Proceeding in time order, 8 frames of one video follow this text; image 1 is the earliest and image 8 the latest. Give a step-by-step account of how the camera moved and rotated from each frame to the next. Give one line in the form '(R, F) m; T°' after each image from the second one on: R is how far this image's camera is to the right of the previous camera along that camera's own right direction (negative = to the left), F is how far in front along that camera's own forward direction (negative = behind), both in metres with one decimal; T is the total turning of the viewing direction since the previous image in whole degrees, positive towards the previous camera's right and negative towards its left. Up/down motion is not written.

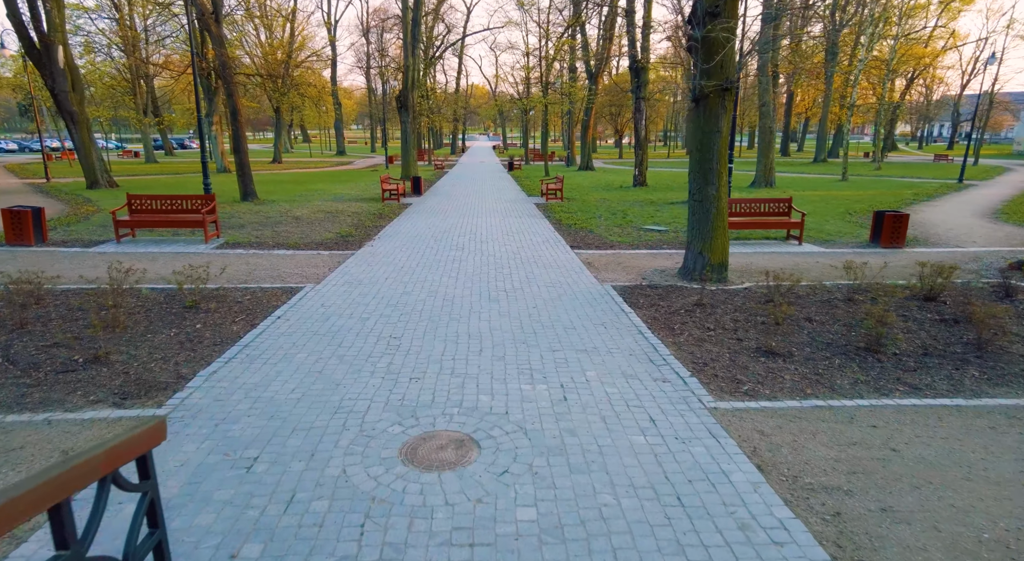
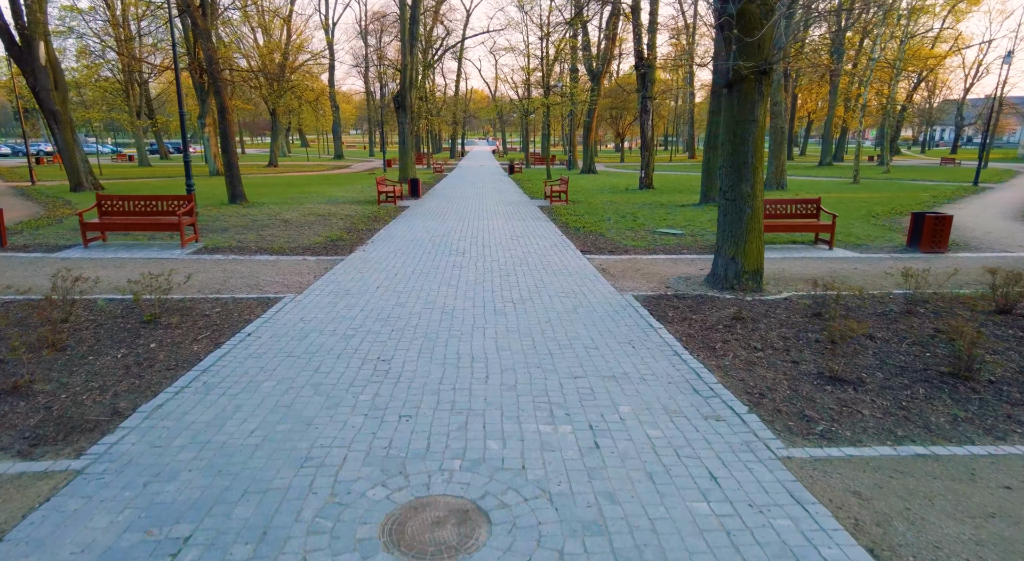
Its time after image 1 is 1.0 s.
(-0.1, +1.0) m; 0°
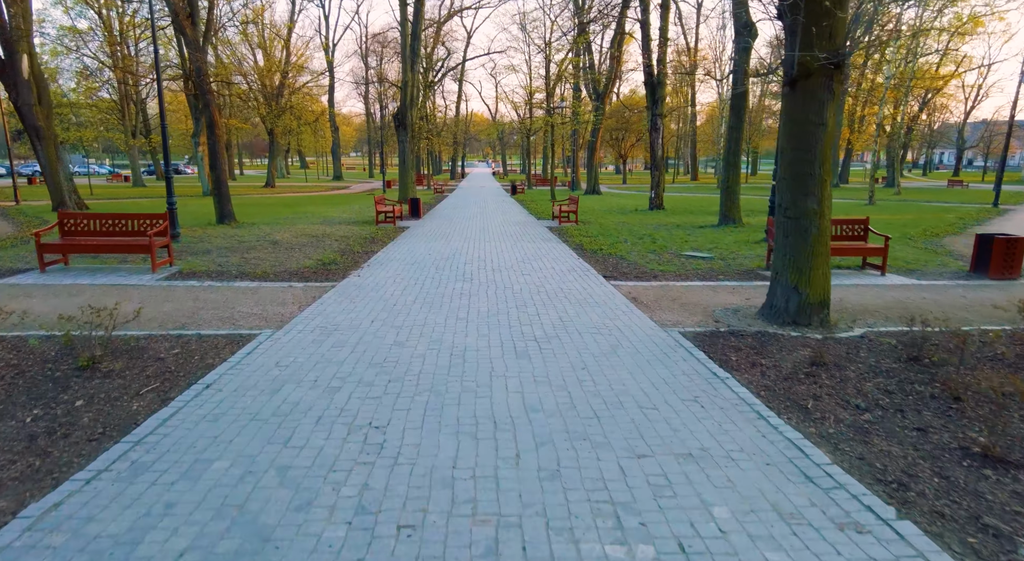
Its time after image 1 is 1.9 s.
(-0.3, +1.3) m; 0°
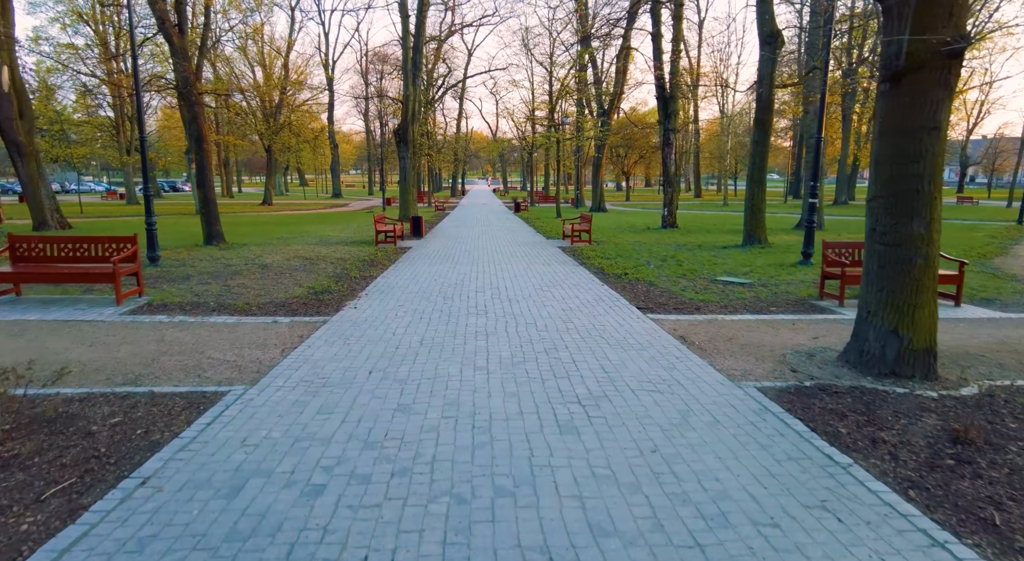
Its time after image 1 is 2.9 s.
(-0.3, +1.3) m; 0°
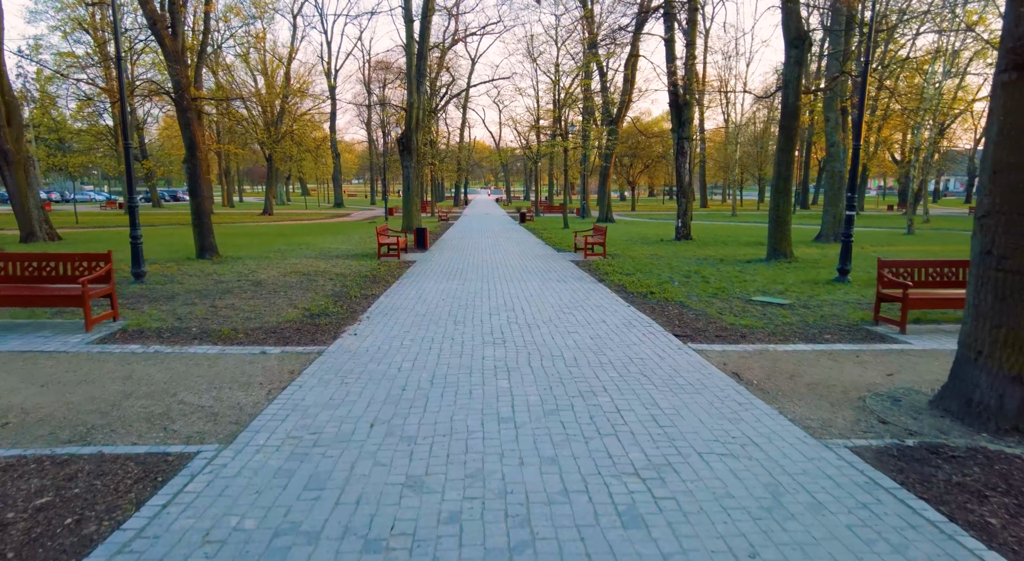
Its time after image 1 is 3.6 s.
(-0.2, +1.0) m; 0°
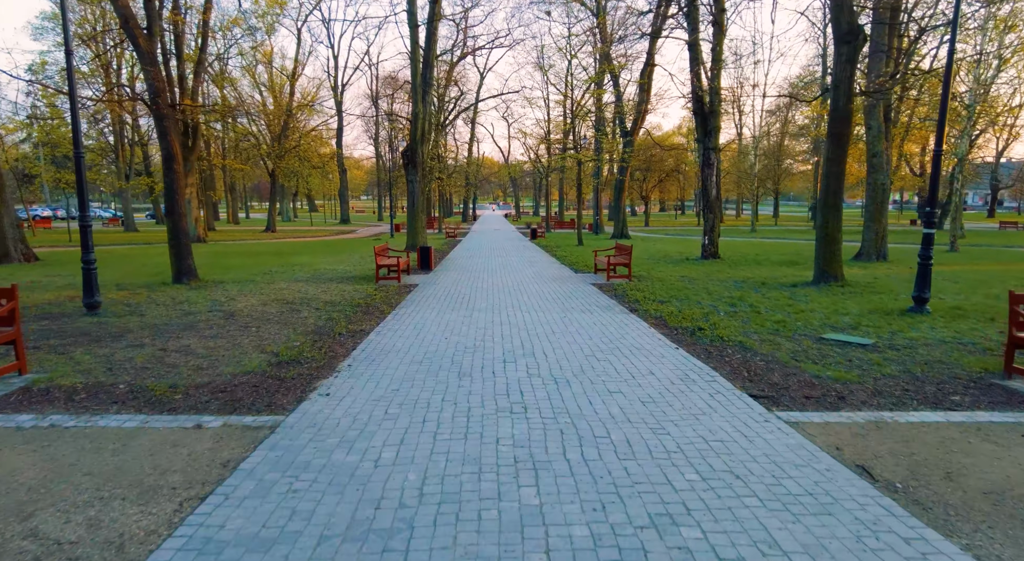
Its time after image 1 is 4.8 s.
(-0.1, +1.9) m; -1°
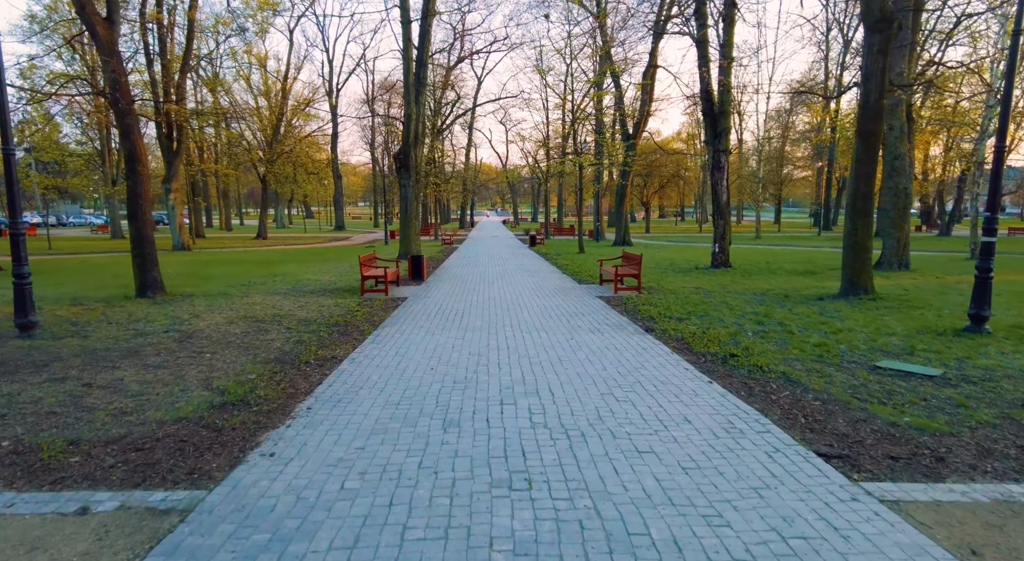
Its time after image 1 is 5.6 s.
(0.0, +1.4) m; 0°
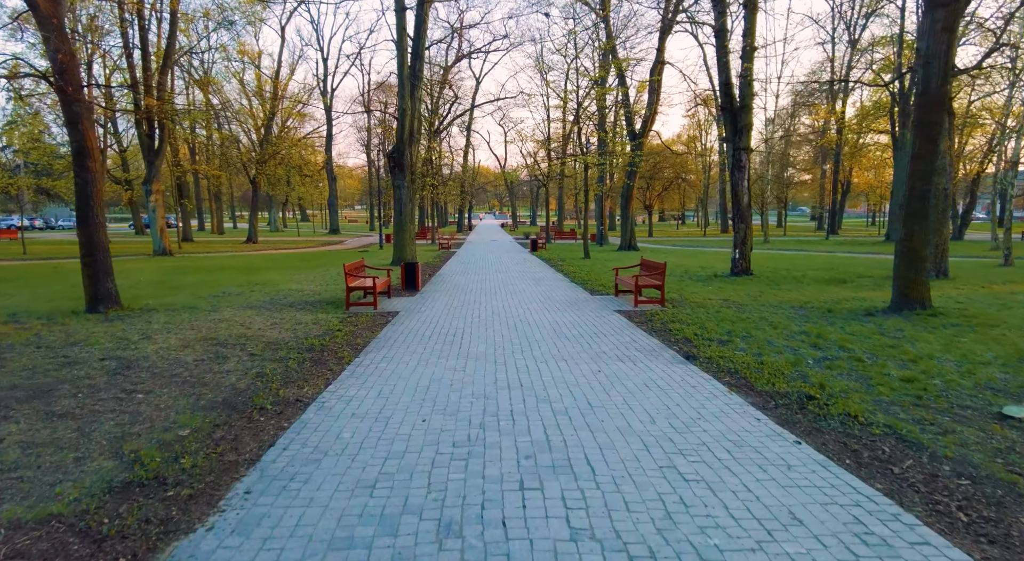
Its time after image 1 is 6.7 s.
(-0.2, +1.7) m; 0°
